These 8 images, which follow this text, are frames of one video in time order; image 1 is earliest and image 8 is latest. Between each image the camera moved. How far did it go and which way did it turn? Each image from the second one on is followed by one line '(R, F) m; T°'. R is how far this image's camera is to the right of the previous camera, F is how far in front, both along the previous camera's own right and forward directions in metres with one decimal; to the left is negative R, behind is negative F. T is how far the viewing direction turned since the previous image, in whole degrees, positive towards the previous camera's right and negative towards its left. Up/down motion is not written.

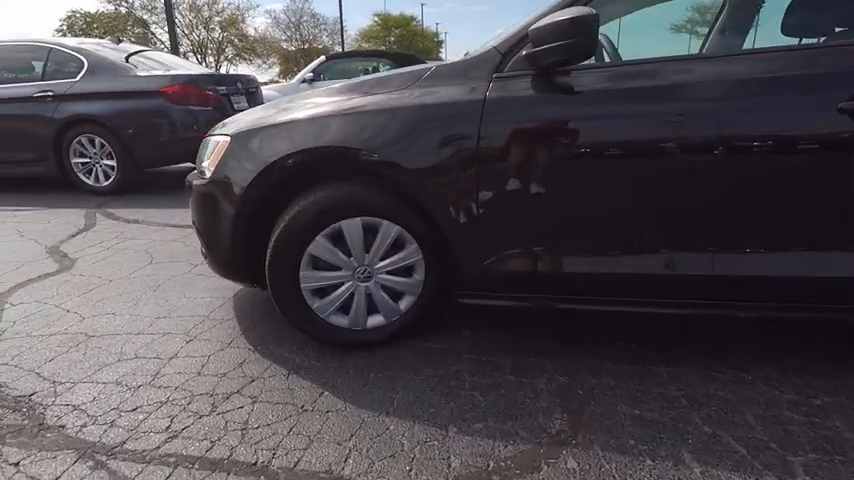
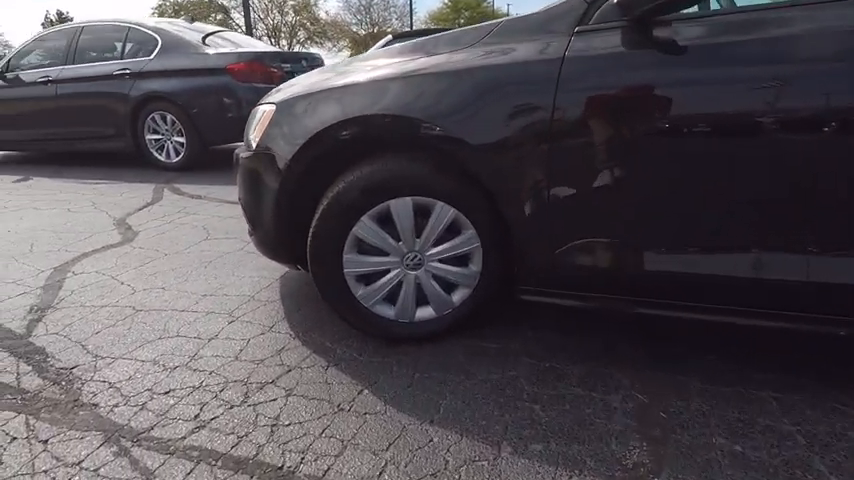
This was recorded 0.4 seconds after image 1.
(0.0, +0.4) m; -7°
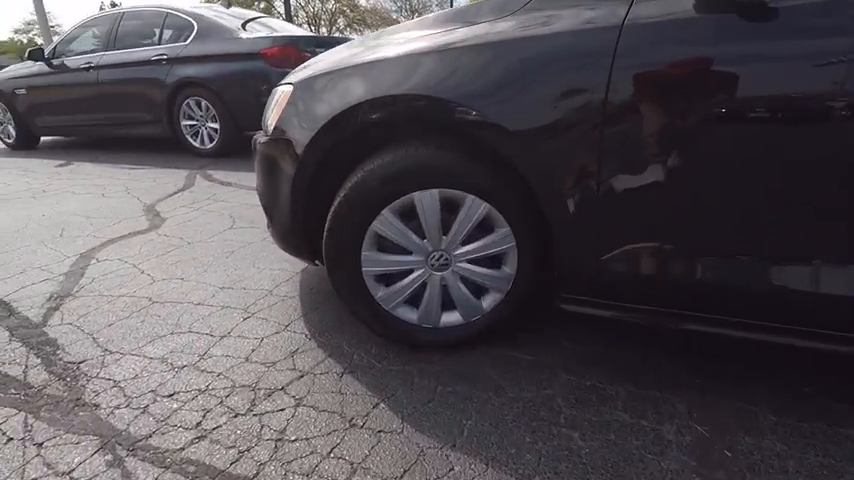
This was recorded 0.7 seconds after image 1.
(0.0, +0.3) m; -4°
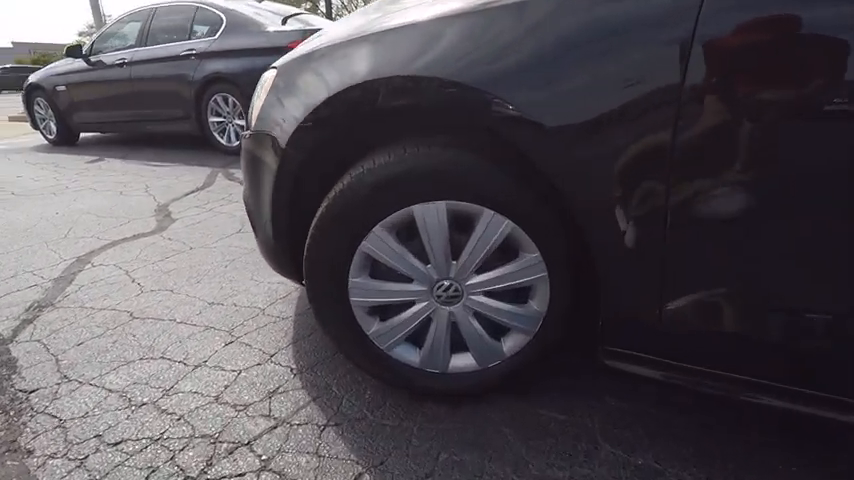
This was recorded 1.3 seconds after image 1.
(+0.1, +0.5) m; -5°
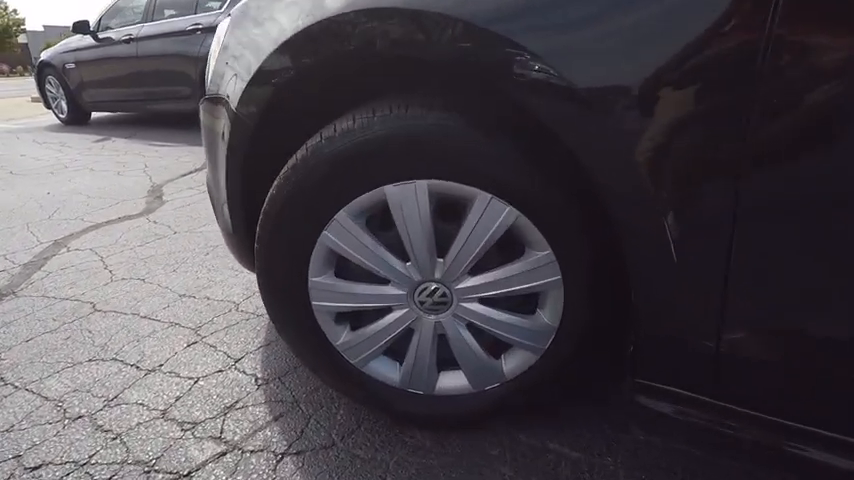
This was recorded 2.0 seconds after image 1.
(+0.1, +0.4) m; -2°
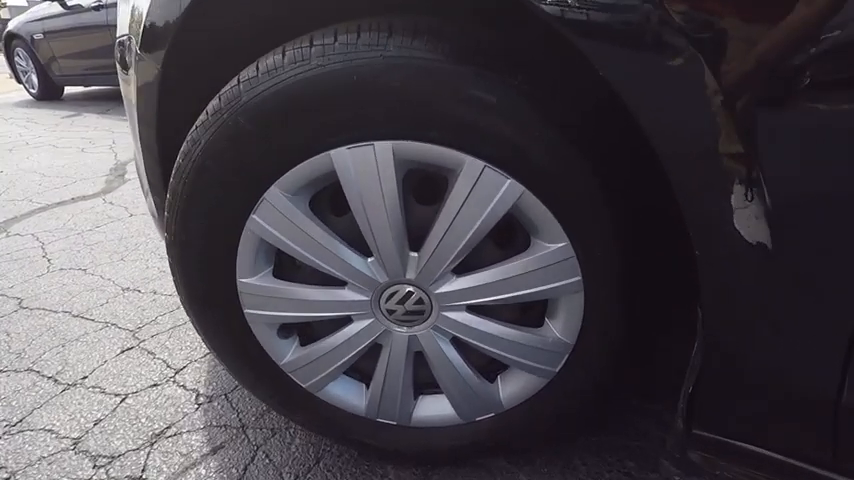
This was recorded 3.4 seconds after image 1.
(+0.1, +0.4) m; 0°
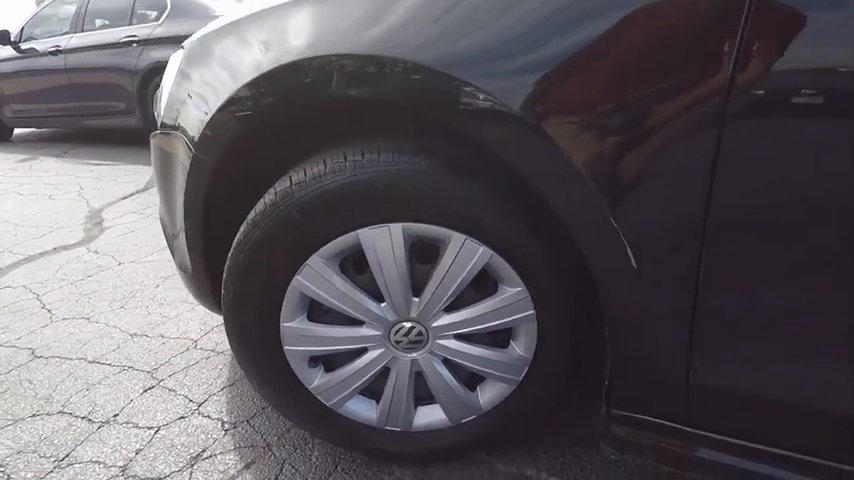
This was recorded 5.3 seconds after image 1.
(-0.1, -0.4) m; +5°
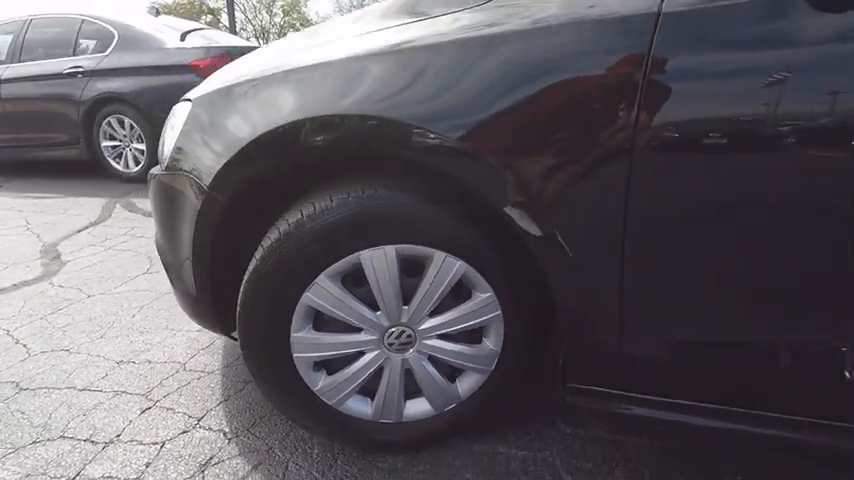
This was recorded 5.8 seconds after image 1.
(-0.1, -0.3) m; +6°
